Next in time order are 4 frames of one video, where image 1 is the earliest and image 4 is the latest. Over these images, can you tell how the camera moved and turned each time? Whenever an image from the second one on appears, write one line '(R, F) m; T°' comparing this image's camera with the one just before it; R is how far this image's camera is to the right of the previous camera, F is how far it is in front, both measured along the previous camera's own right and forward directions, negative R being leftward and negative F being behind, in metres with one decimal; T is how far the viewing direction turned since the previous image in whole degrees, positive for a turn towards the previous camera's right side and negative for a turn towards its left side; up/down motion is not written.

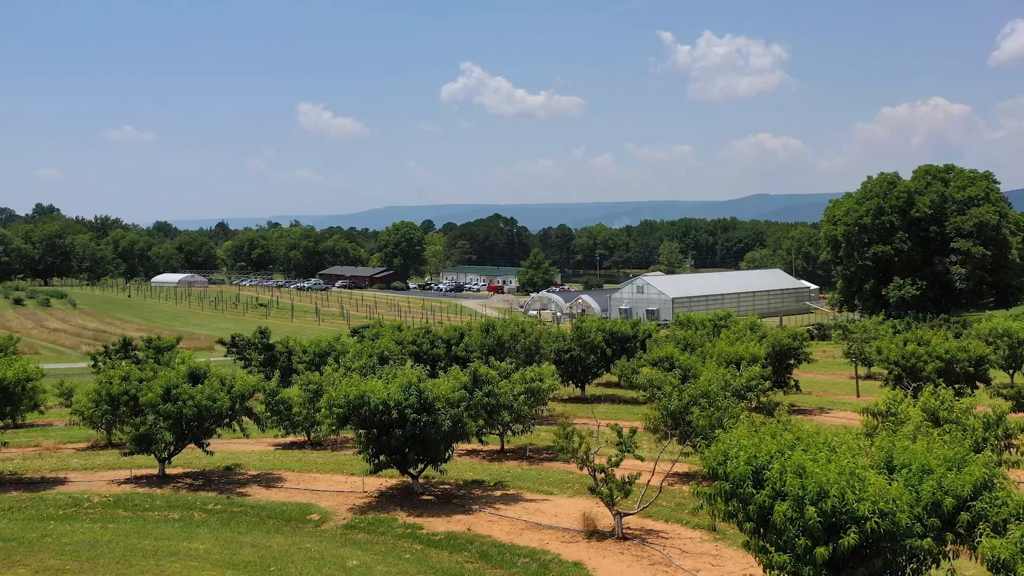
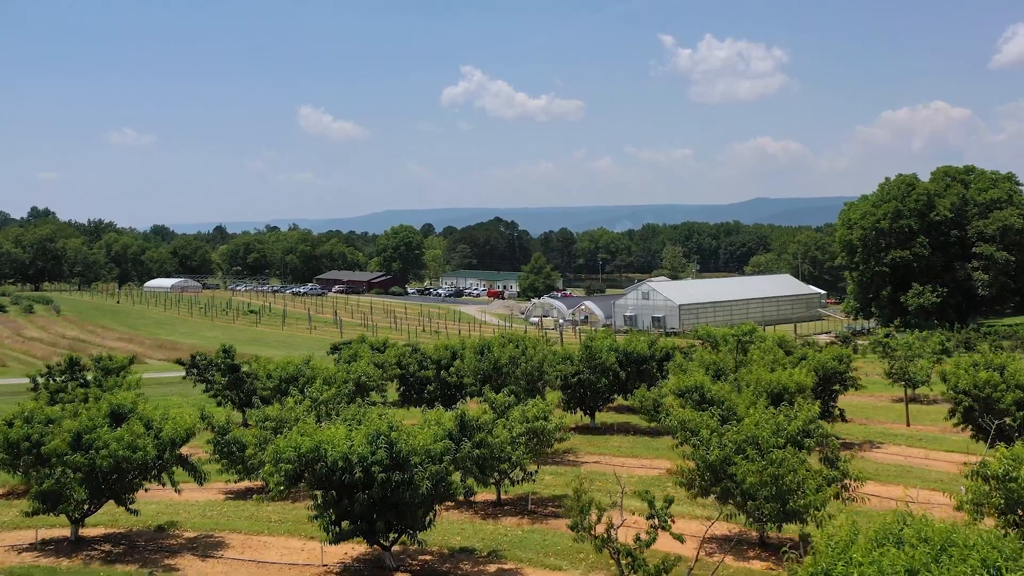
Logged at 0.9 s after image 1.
(+0.1, +4.2) m; 0°
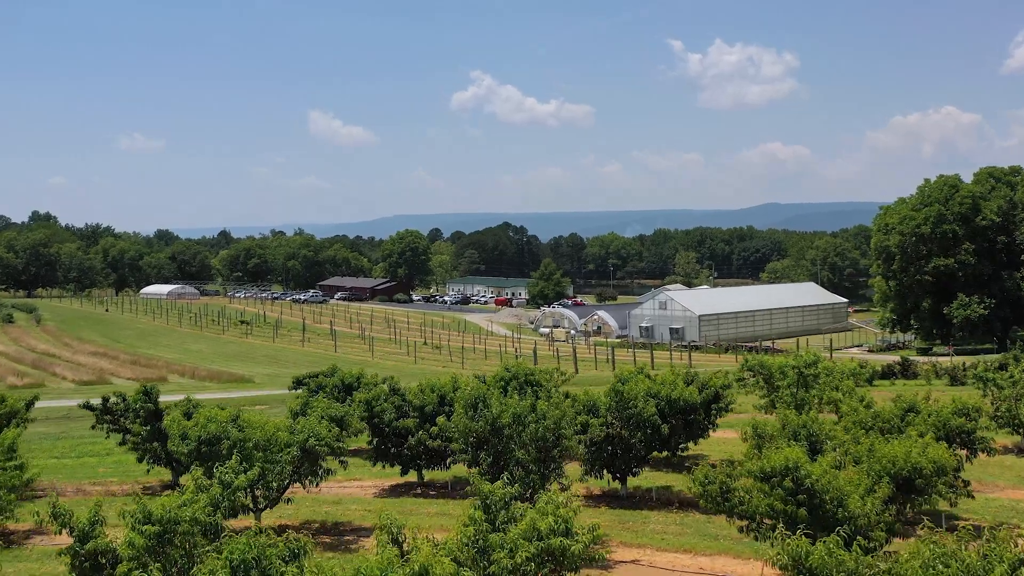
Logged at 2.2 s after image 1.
(+0.1, +6.8) m; -1°
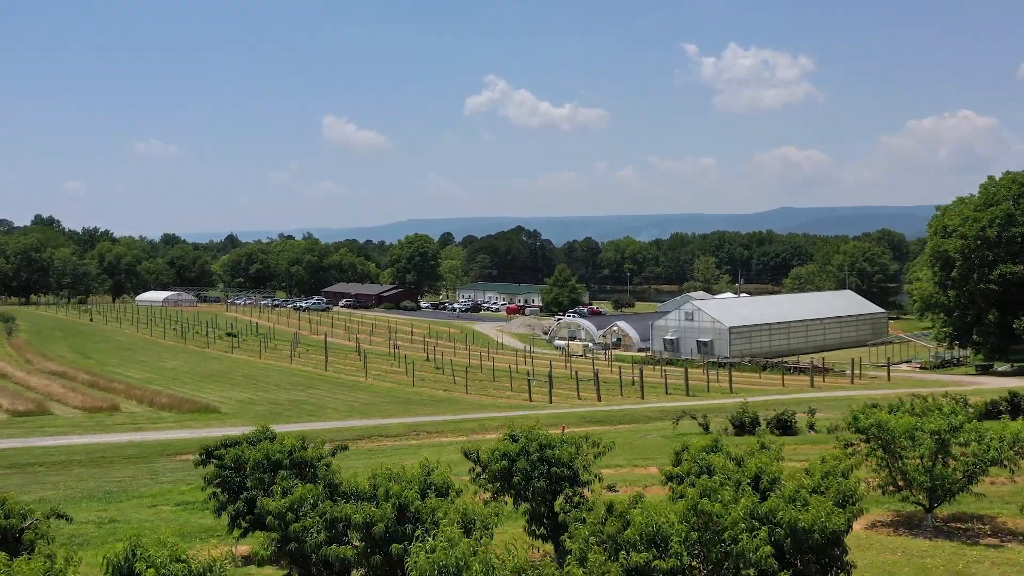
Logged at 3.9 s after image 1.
(+0.1, +8.8) m; -1°
